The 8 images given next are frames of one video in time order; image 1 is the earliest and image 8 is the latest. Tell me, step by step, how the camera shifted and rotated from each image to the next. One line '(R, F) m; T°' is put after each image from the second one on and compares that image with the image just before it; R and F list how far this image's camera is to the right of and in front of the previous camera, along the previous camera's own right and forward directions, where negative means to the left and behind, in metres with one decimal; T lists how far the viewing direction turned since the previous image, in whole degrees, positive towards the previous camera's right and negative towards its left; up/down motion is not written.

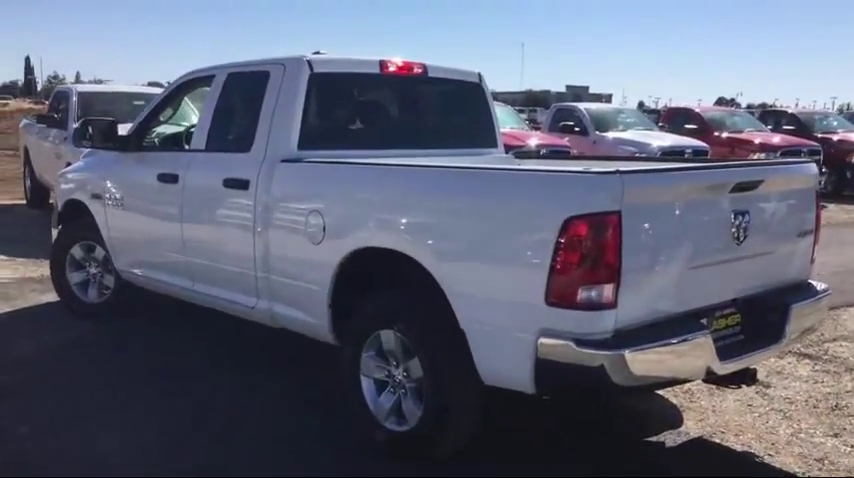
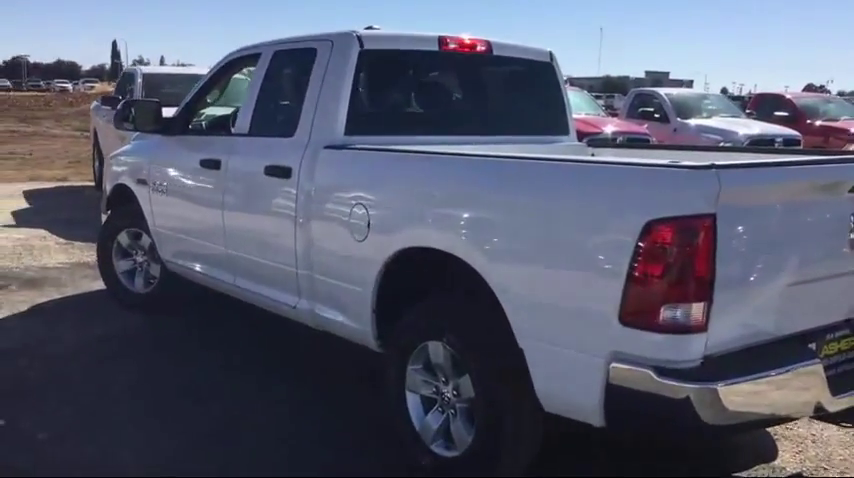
(+0.1, +0.5) m; -5°
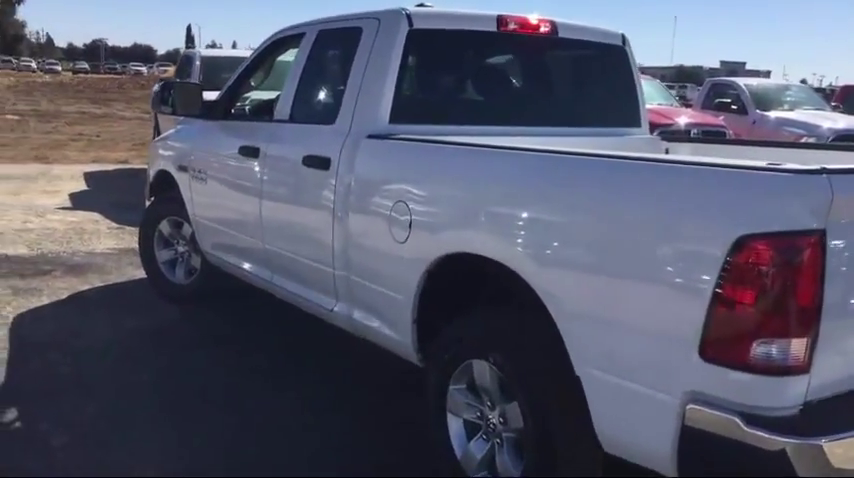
(+0.1, +0.5) m; -4°
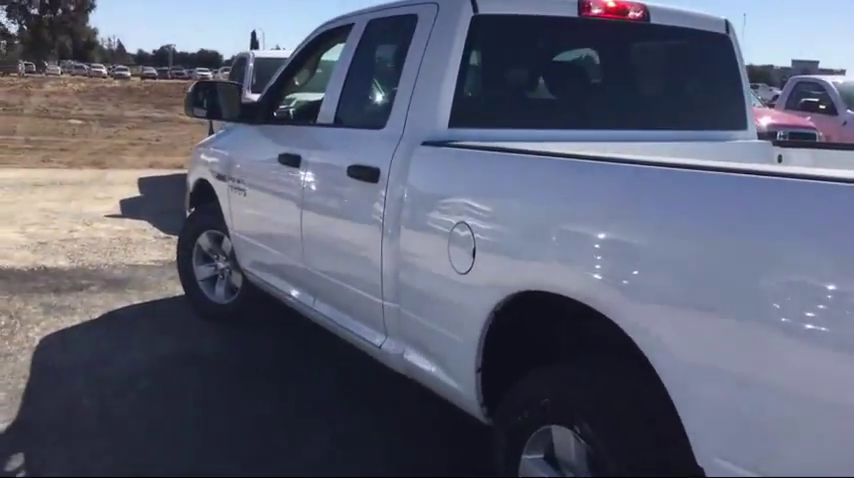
(0.0, +0.7) m; -4°
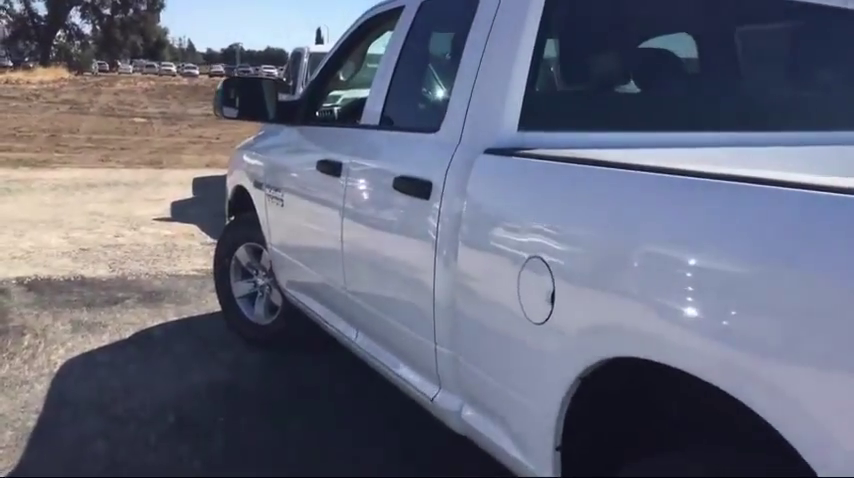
(0.0, +0.7) m; -4°
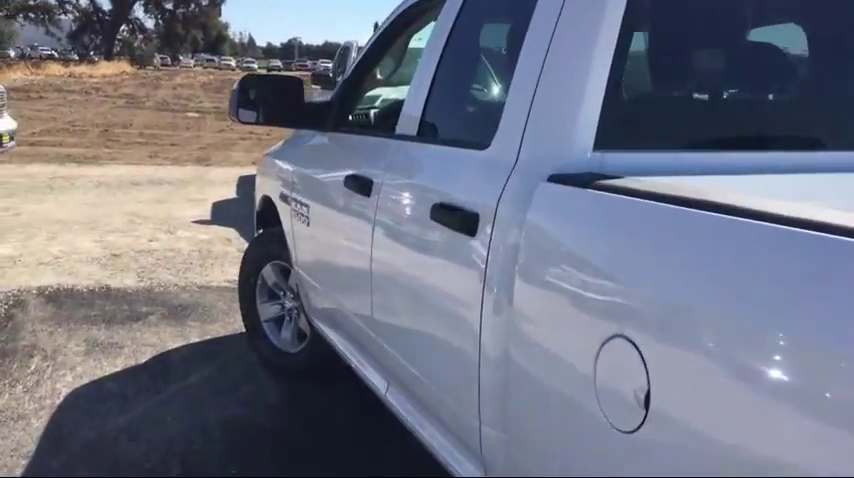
(0.0, +0.7) m; -4°
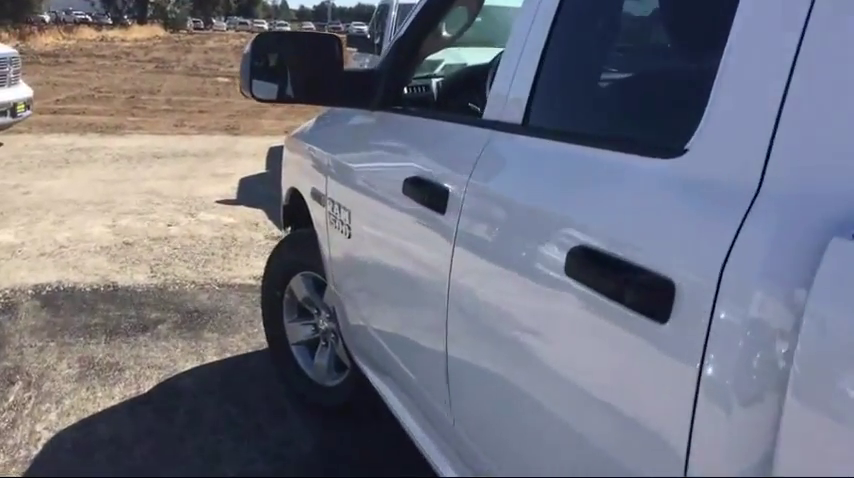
(-0.2, +1.0) m; -2°
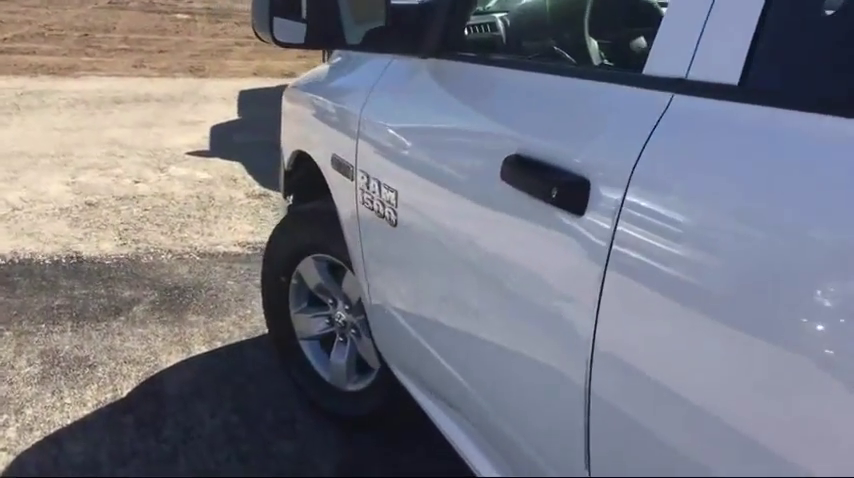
(-0.3, +0.7) m; +3°
